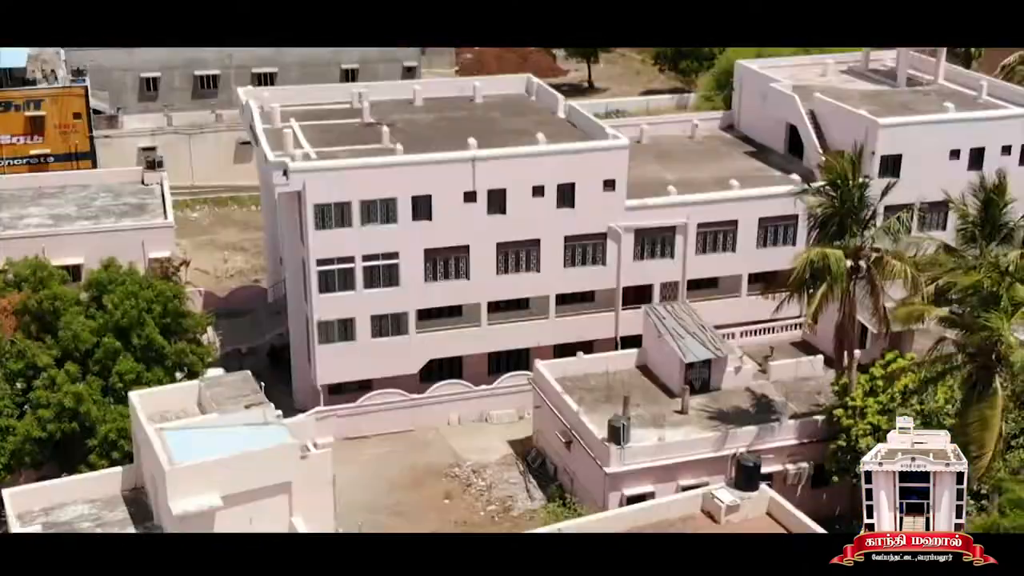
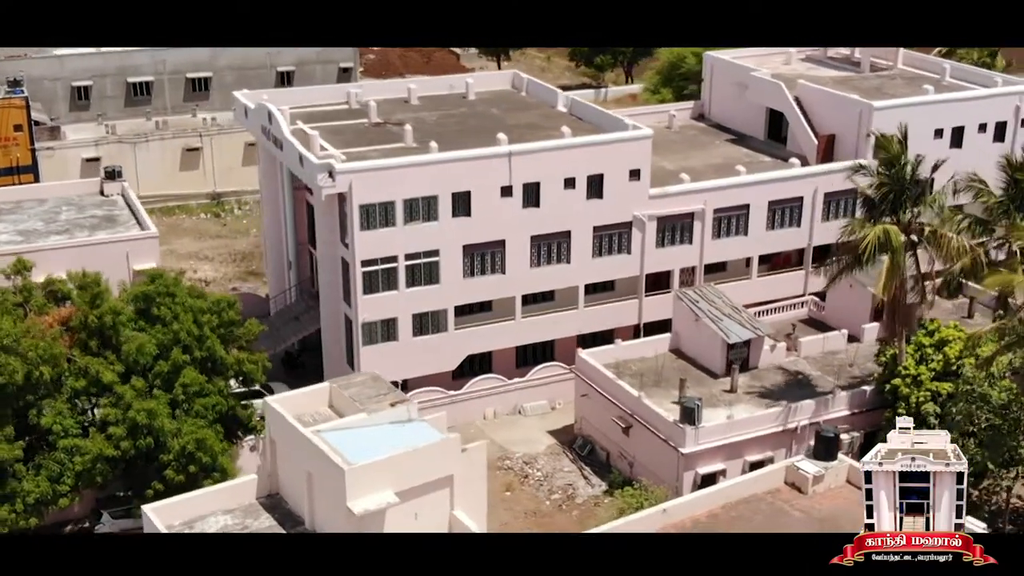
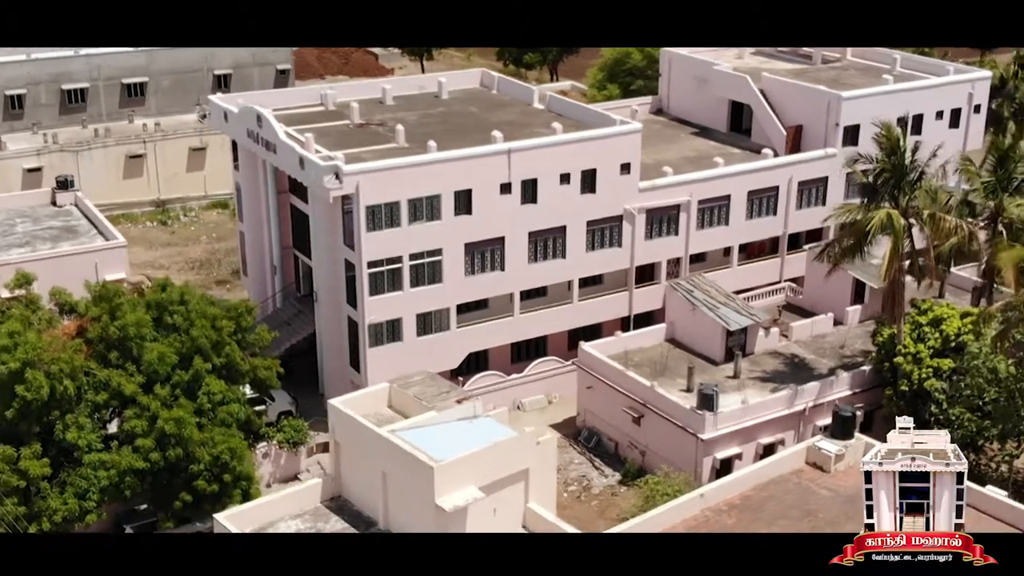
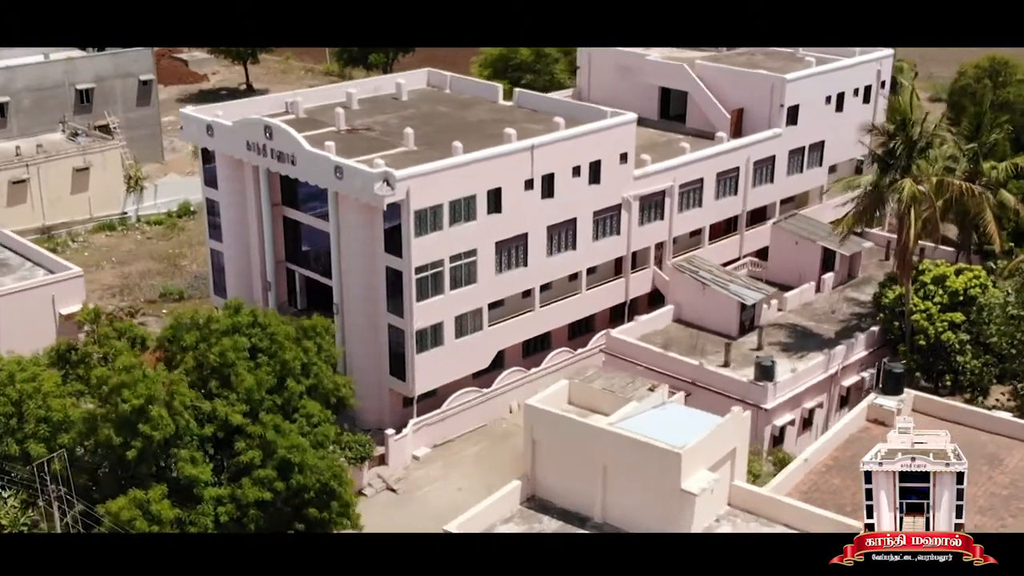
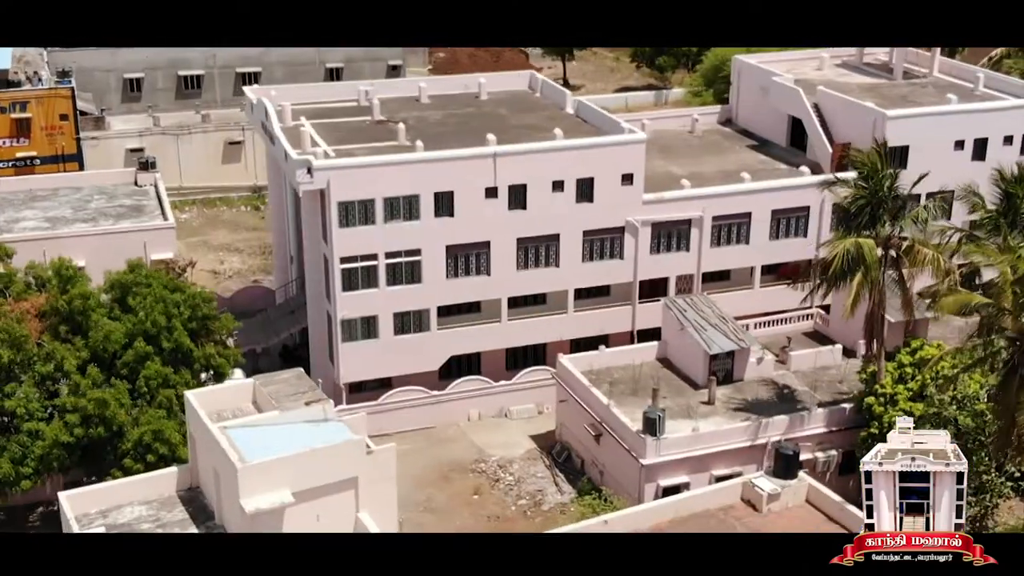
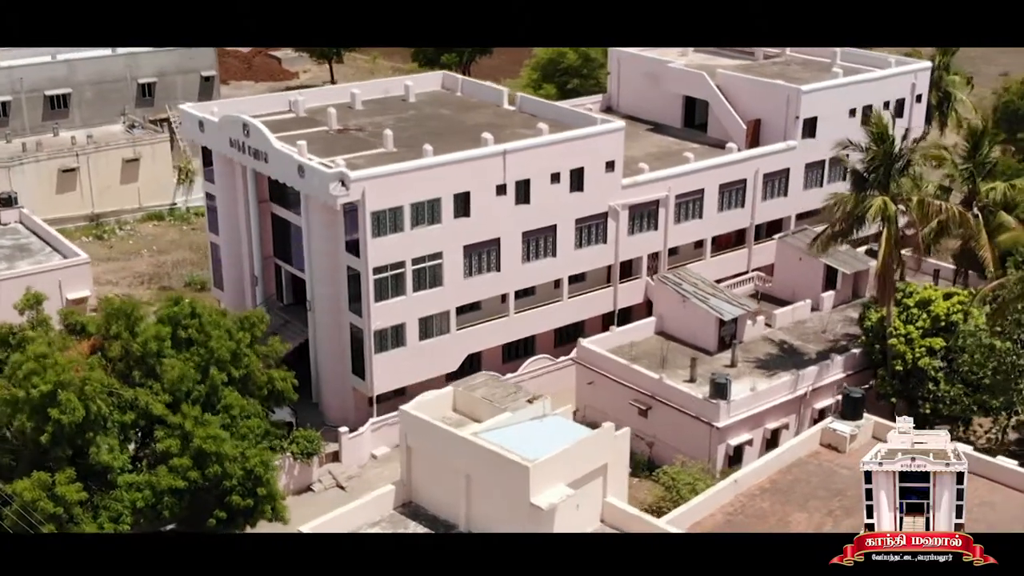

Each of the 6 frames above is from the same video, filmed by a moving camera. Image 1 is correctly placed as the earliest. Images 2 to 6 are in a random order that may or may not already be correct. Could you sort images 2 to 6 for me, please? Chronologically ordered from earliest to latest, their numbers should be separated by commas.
5, 2, 3, 6, 4
